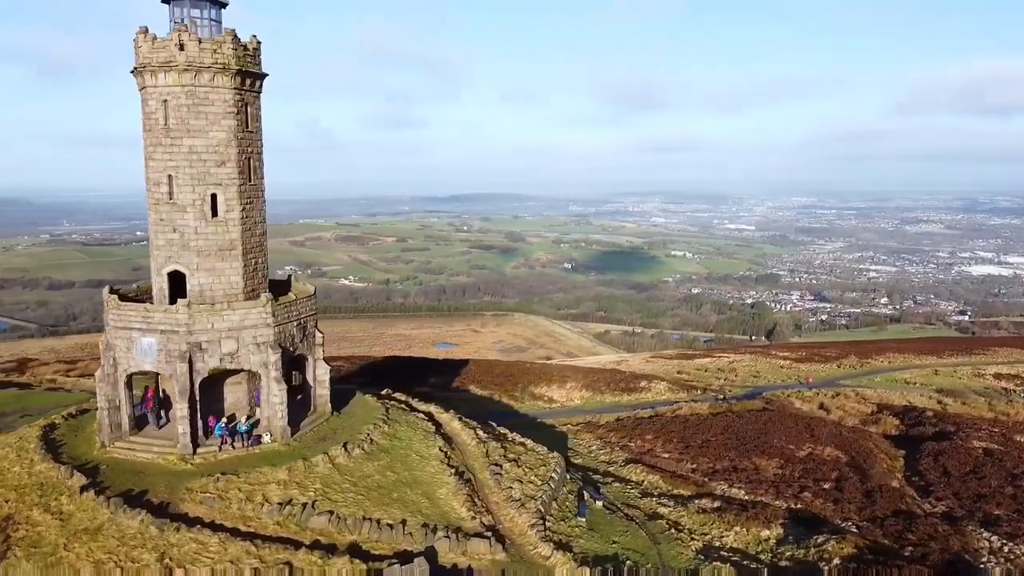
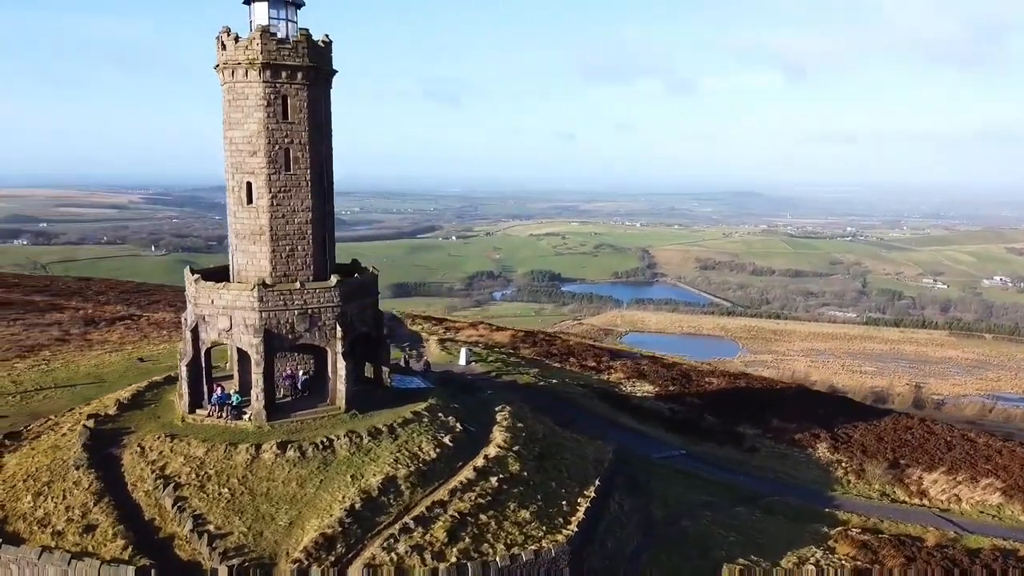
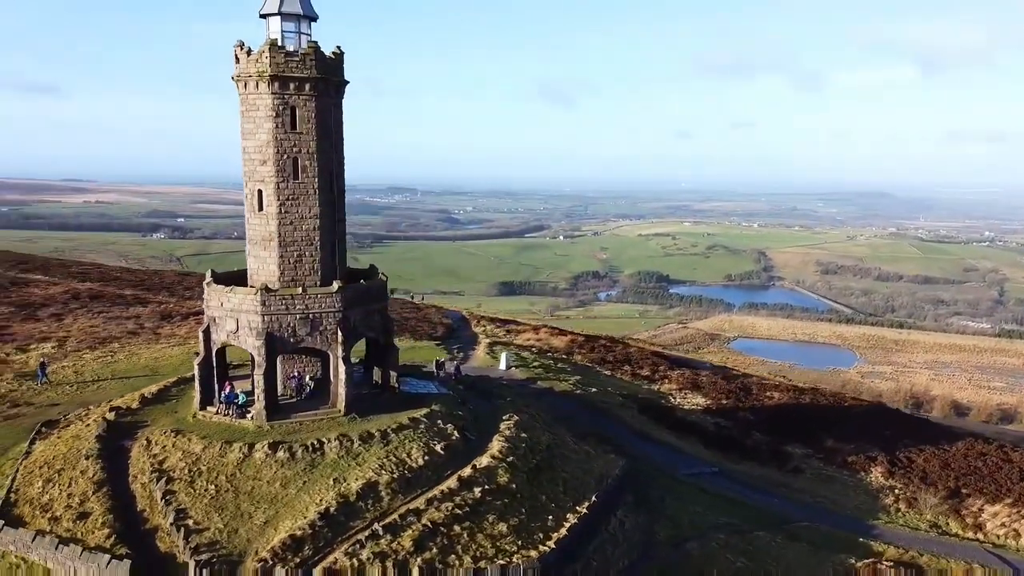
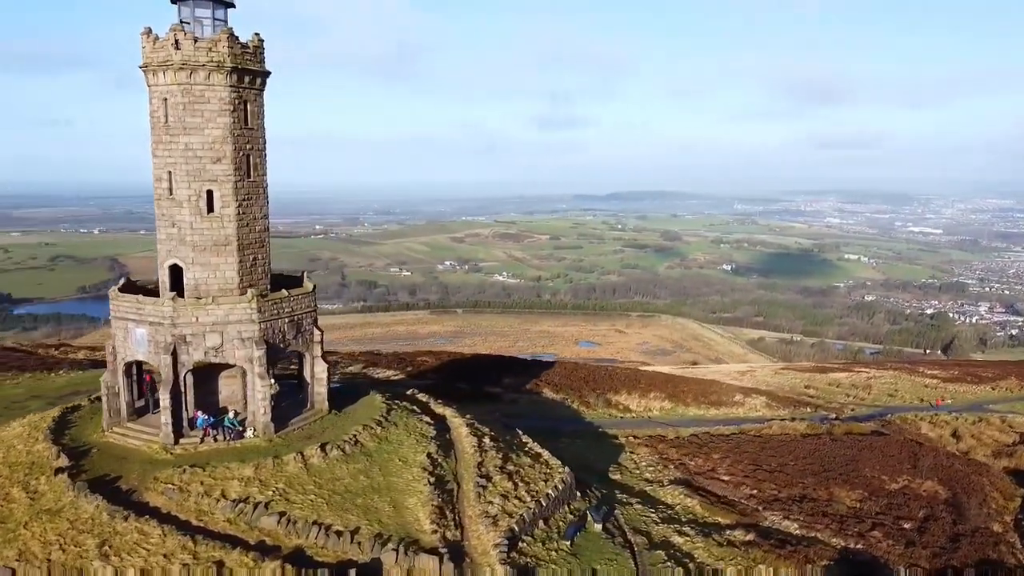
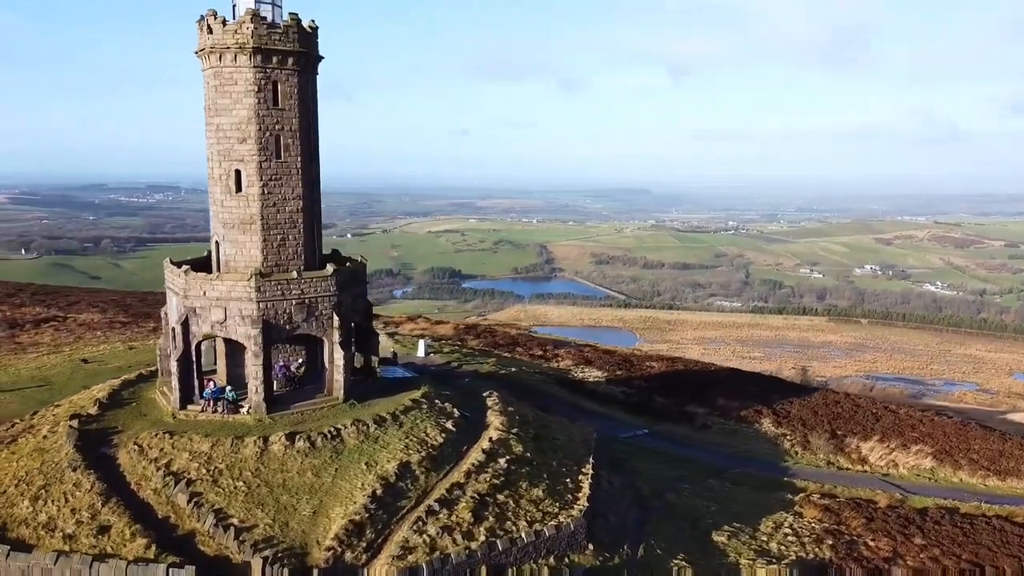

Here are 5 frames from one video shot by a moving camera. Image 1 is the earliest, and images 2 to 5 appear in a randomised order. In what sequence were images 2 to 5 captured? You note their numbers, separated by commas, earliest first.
4, 5, 2, 3
